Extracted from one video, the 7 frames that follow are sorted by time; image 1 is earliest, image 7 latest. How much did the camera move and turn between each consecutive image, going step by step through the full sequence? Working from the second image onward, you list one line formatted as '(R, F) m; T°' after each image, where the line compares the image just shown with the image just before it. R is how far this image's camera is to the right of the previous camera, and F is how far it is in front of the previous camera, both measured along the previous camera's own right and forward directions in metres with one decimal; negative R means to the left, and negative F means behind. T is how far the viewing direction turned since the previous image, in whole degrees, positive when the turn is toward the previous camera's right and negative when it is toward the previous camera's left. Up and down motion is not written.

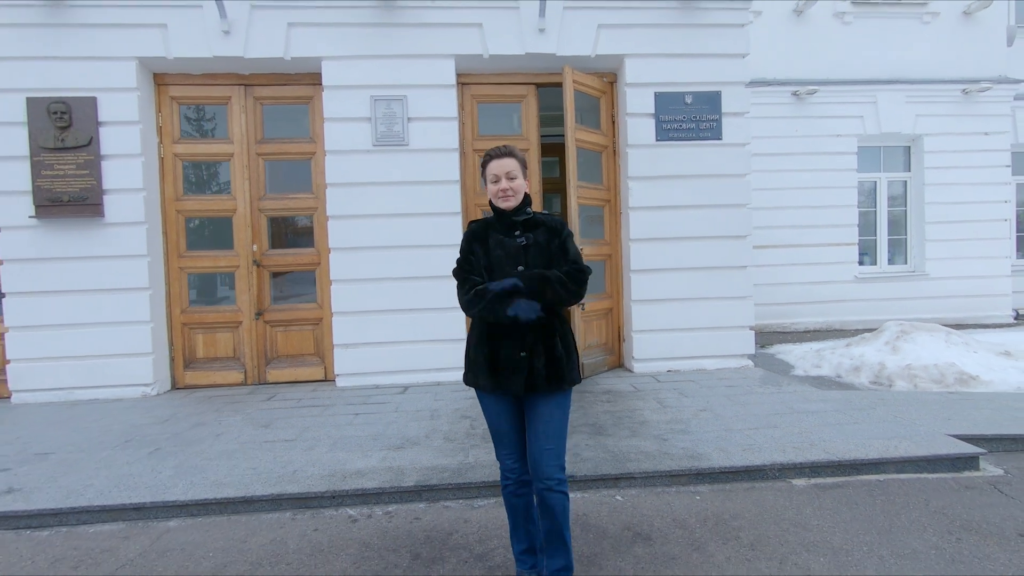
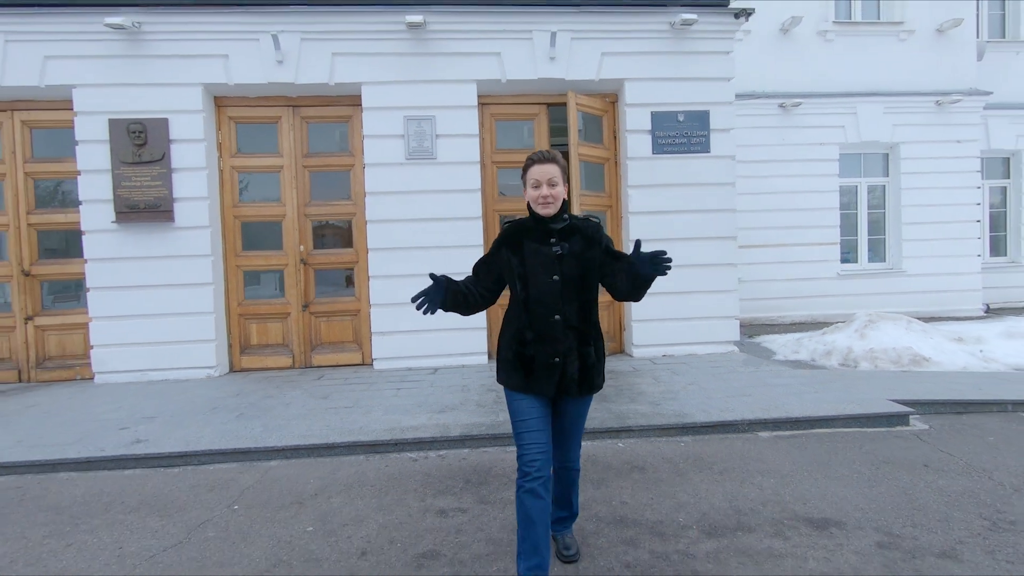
(-0.2, -0.9) m; 0°
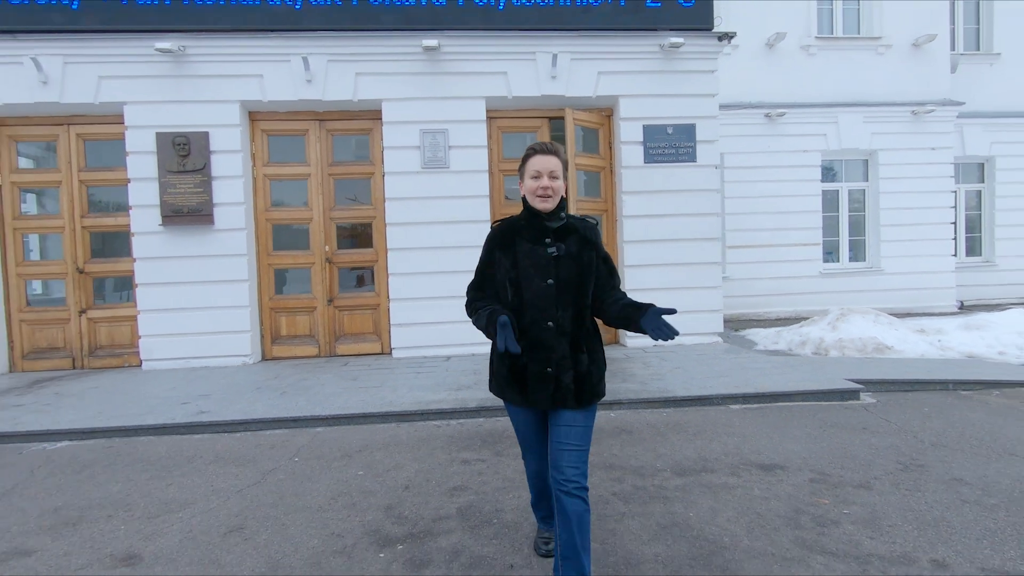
(-0.1, -0.8) m; 0°
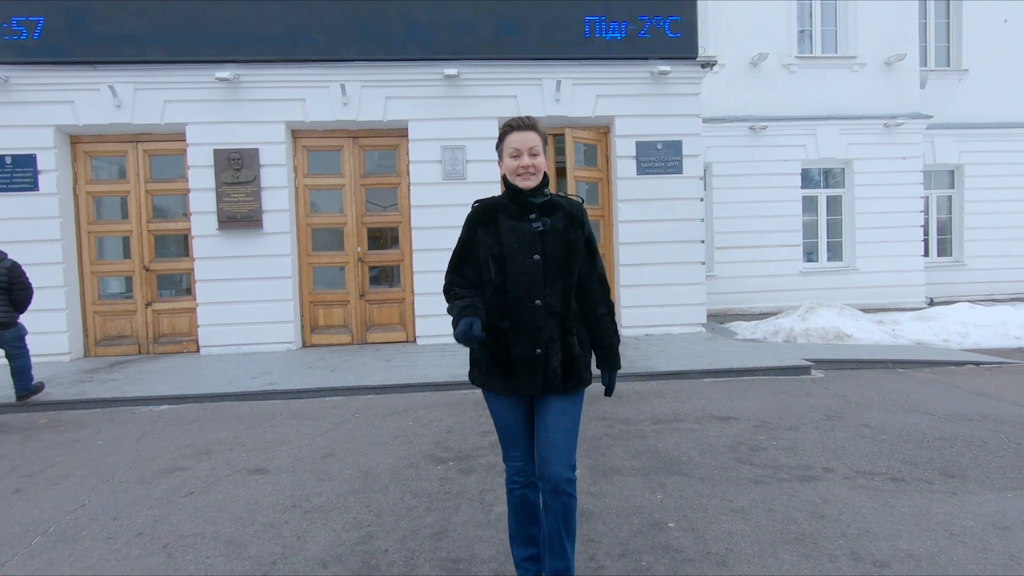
(-0.1, -1.1) m; 0°
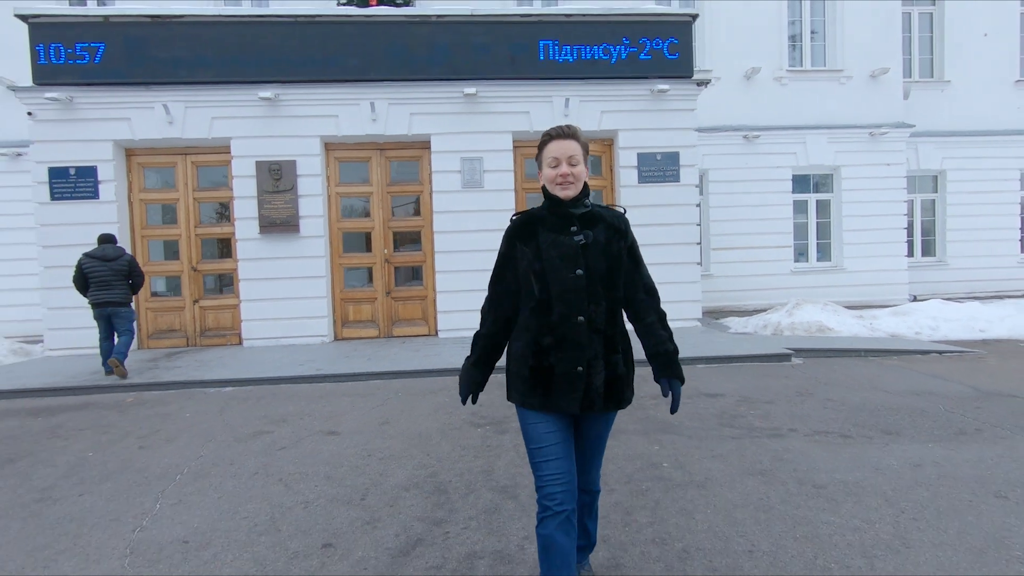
(-0.2, -0.9) m; 0°
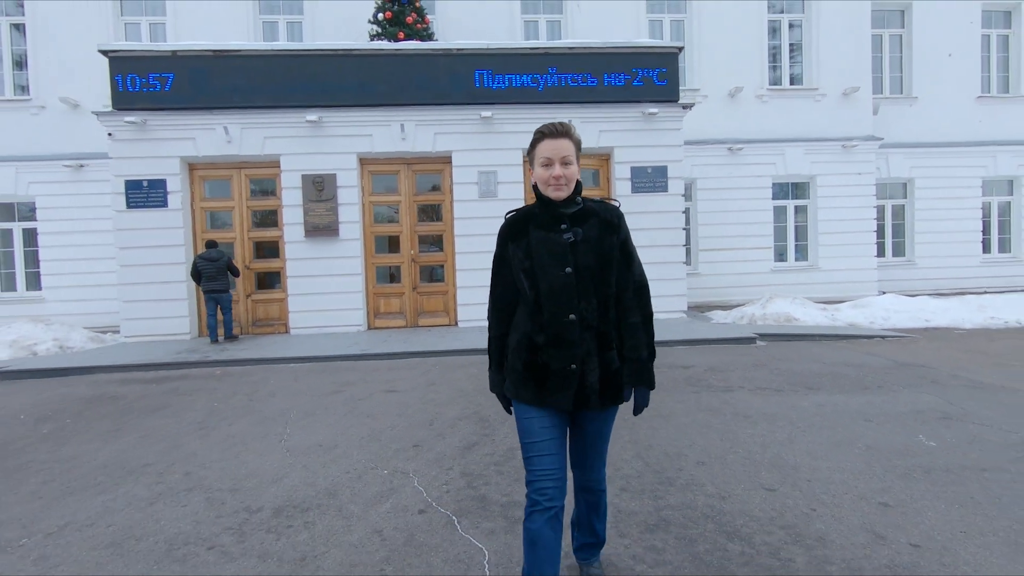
(-0.2, -1.5) m; 0°
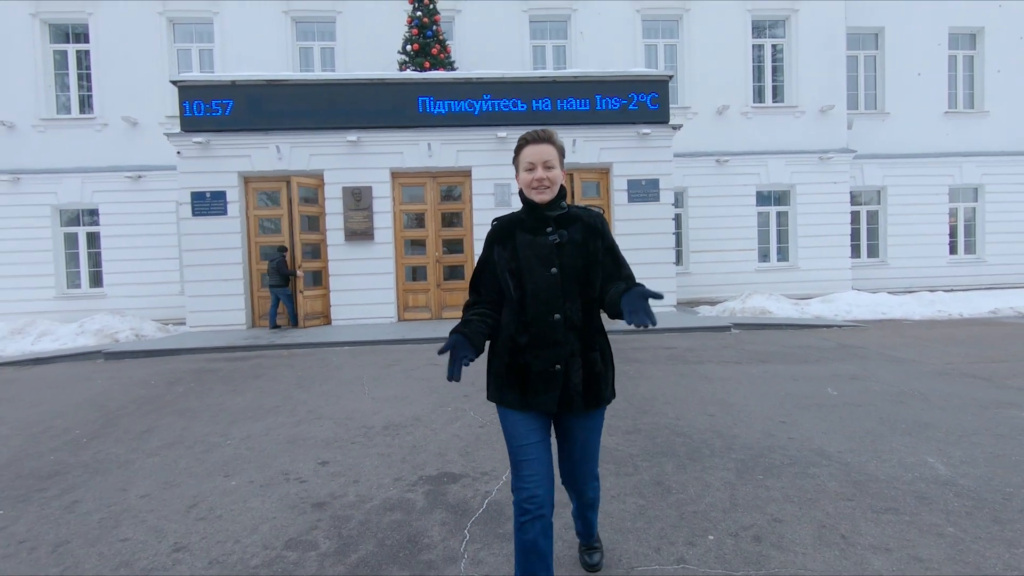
(-0.2, -1.7) m; 0°
